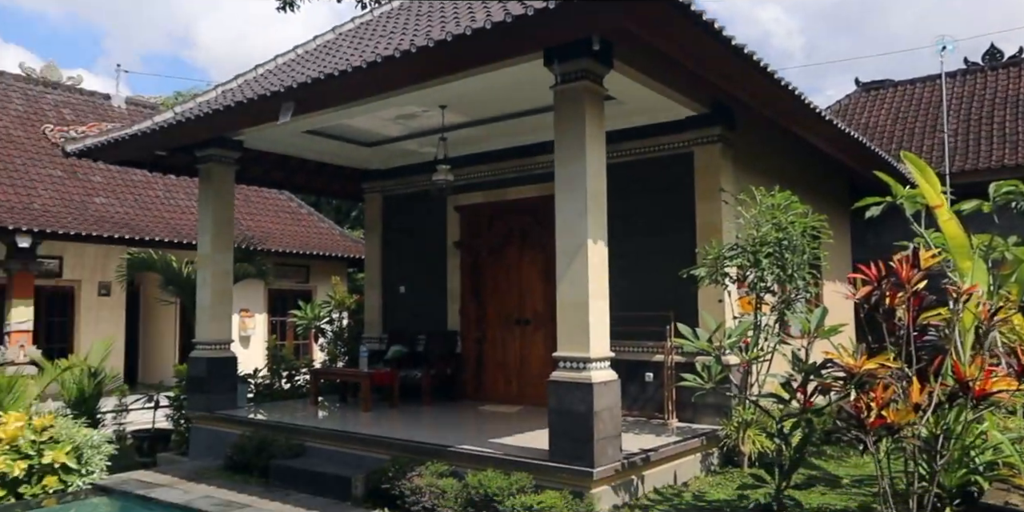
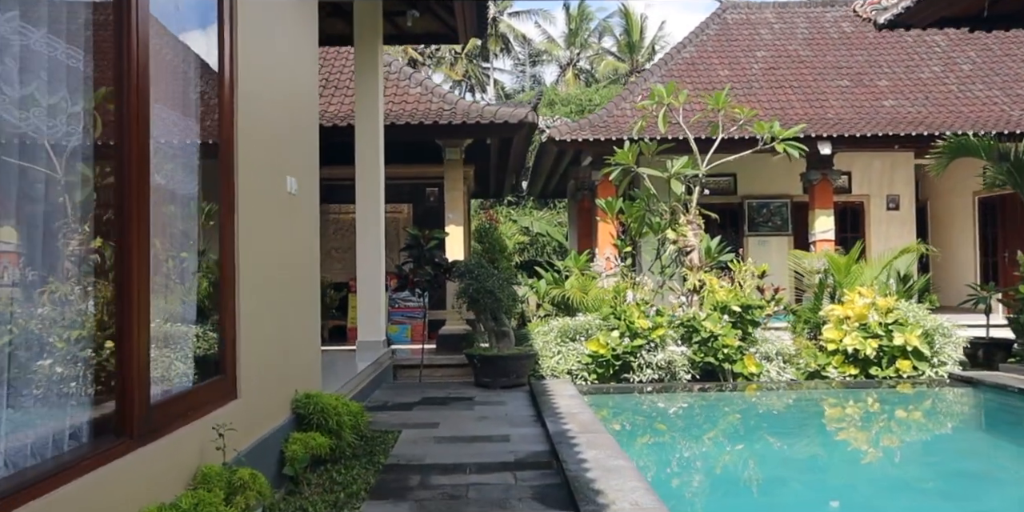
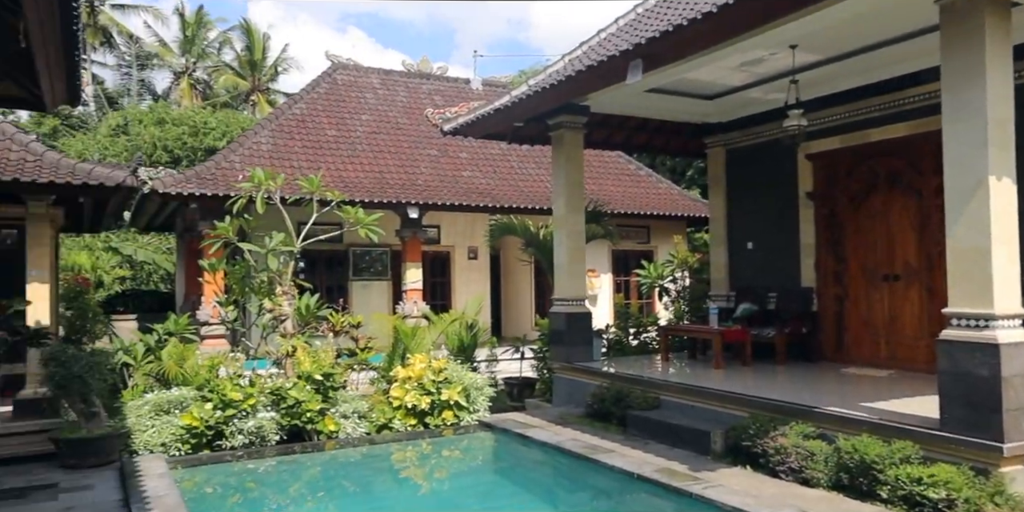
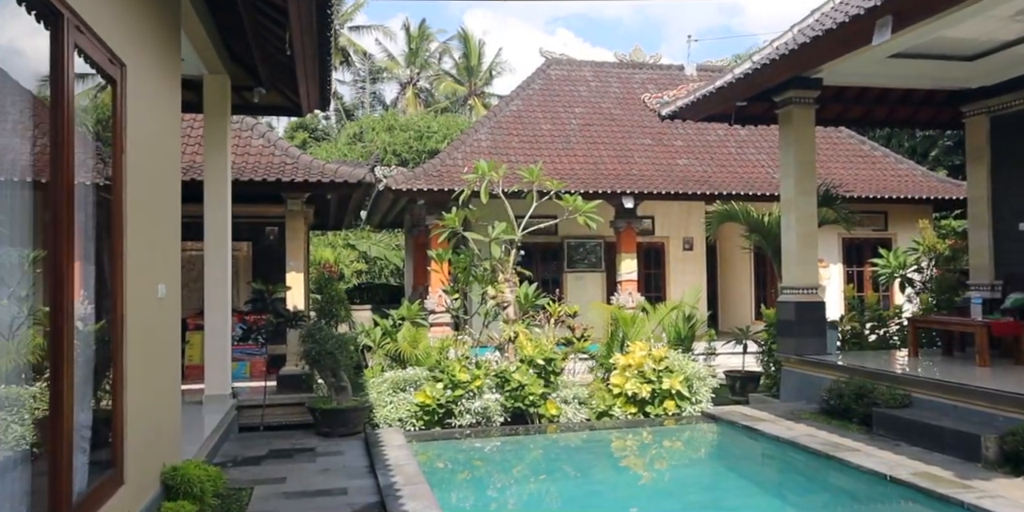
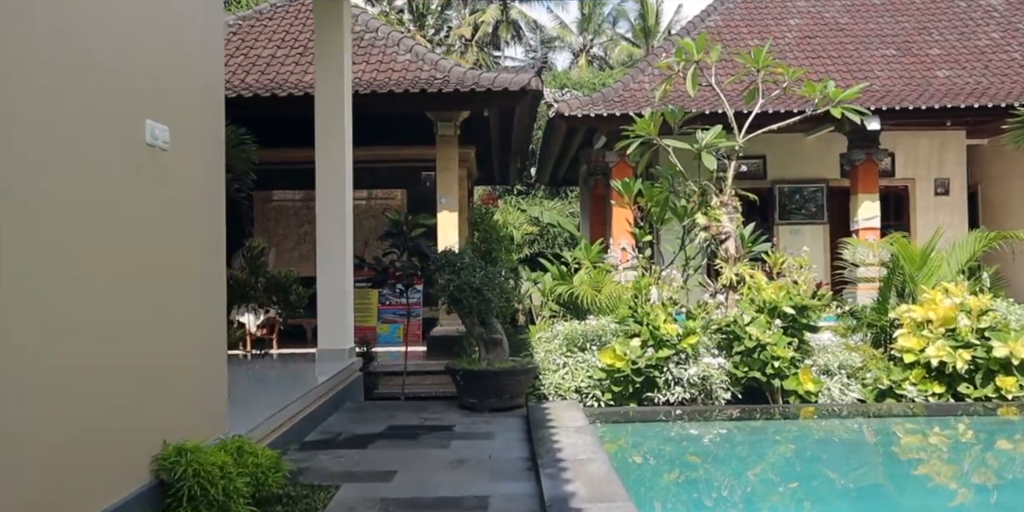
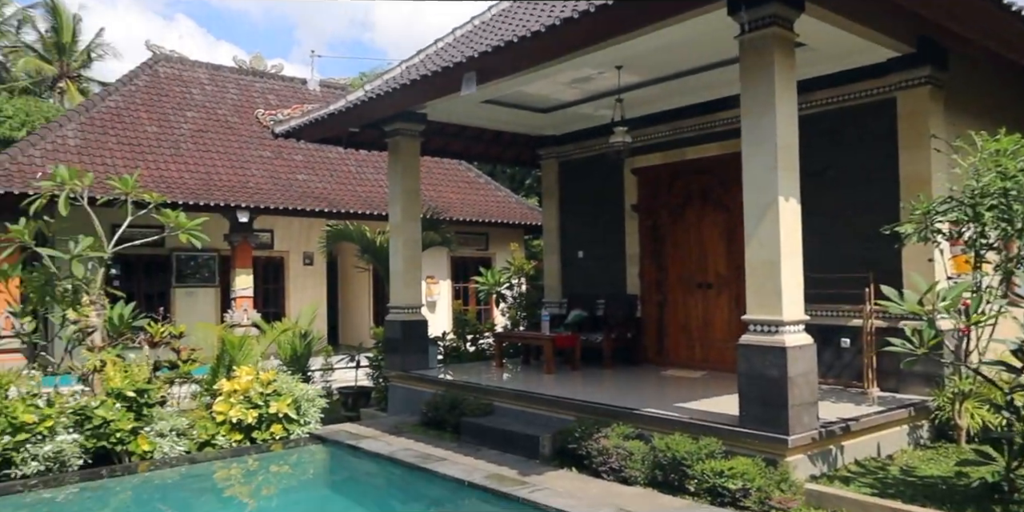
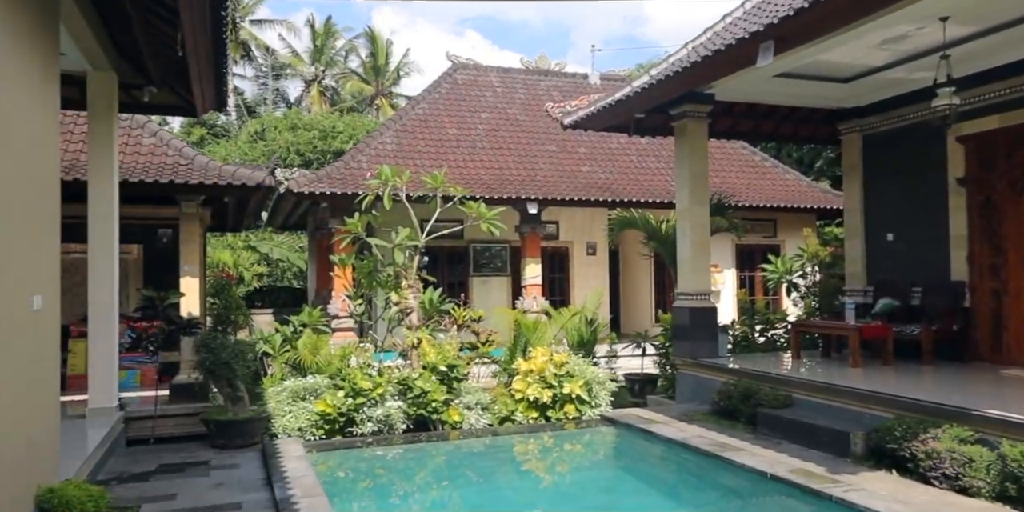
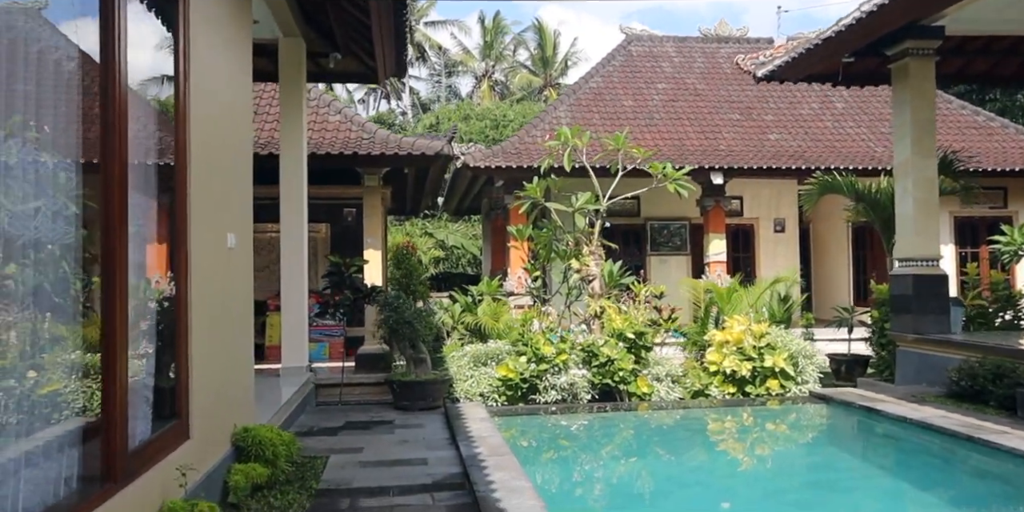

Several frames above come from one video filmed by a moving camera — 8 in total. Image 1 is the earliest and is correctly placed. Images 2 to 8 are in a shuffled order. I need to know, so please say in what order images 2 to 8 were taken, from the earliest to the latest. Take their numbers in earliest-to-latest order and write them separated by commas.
6, 3, 7, 4, 8, 2, 5
